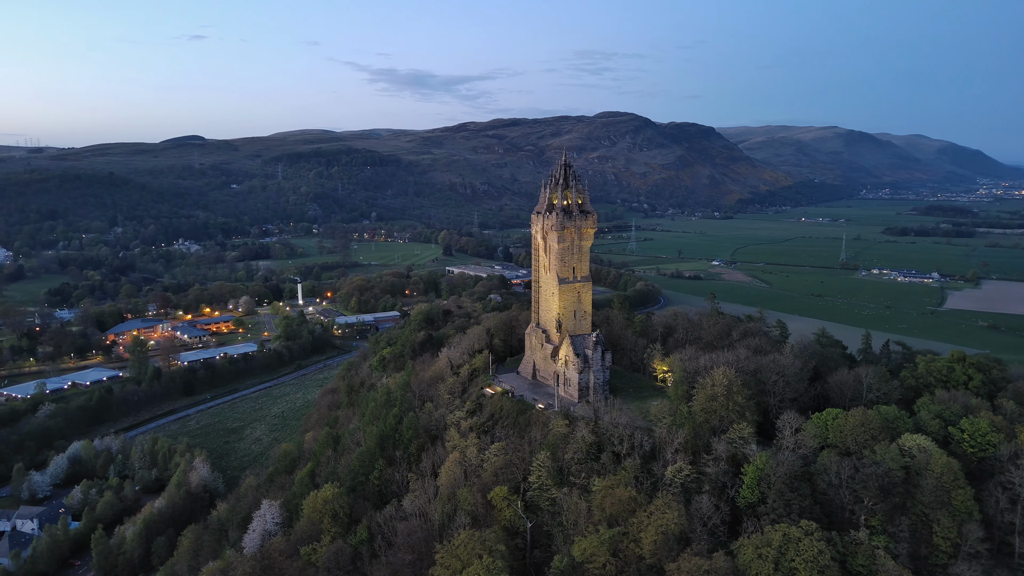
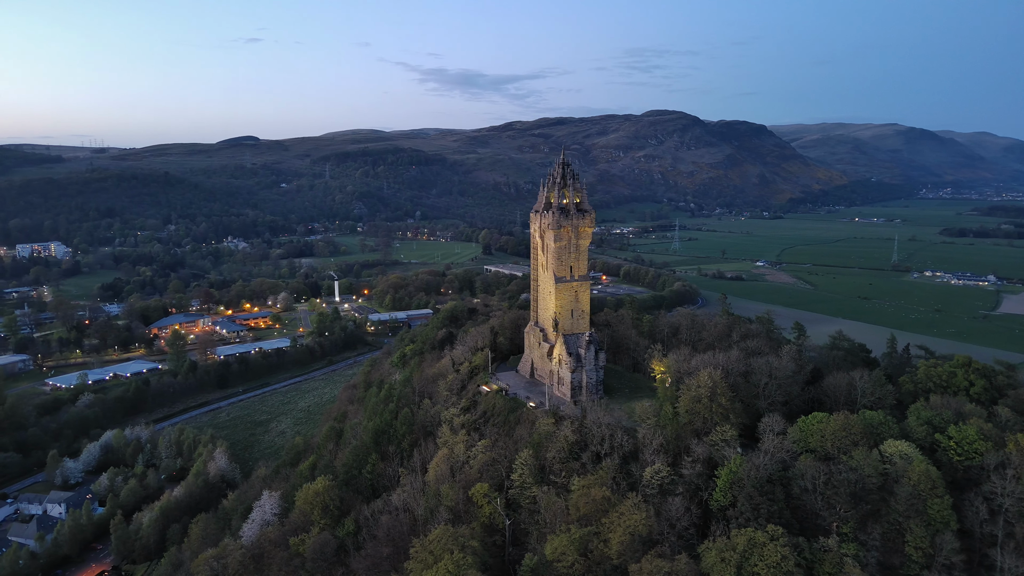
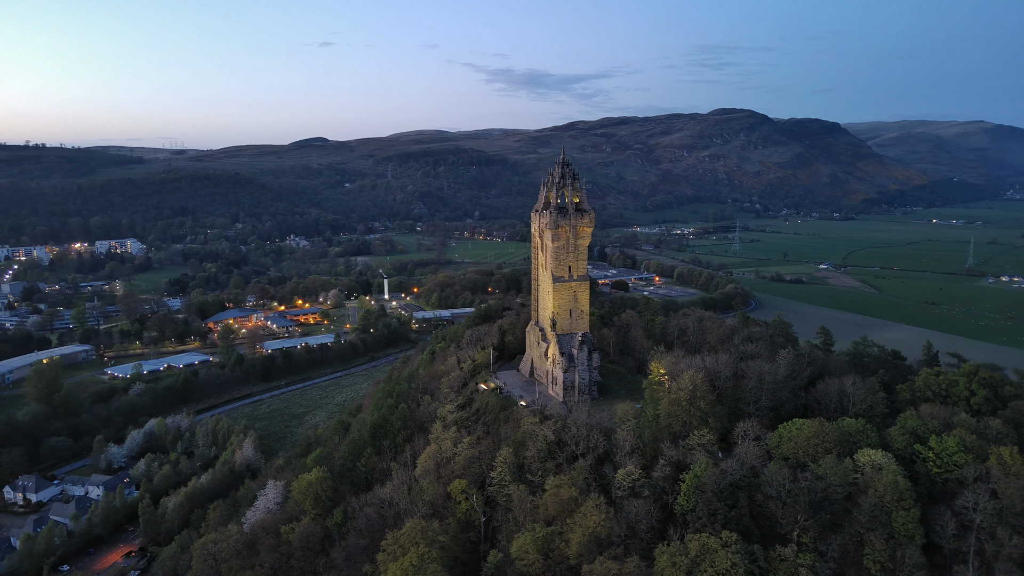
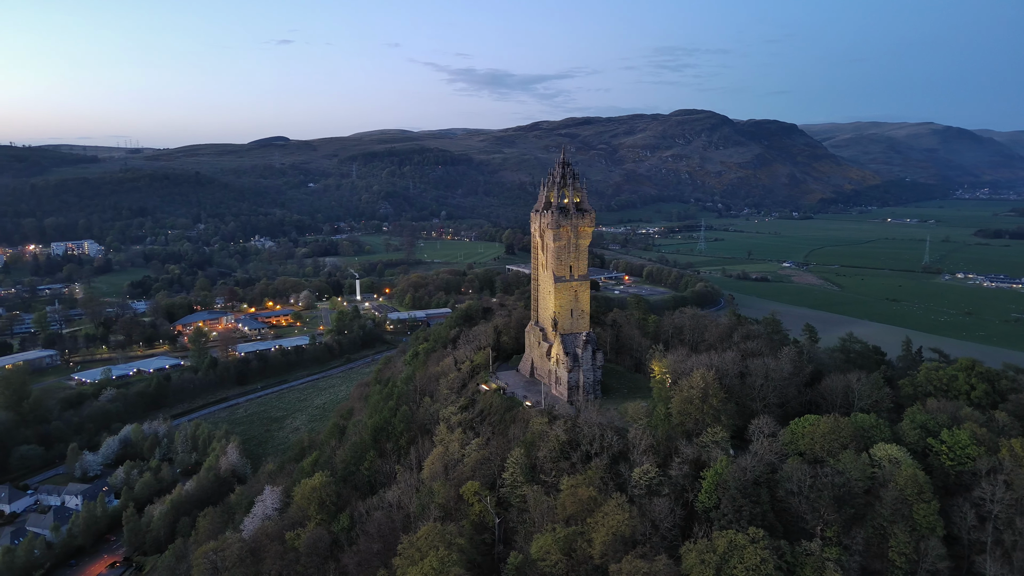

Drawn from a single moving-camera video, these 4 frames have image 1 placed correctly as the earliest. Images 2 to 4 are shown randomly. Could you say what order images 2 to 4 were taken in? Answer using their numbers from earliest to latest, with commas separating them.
2, 4, 3
